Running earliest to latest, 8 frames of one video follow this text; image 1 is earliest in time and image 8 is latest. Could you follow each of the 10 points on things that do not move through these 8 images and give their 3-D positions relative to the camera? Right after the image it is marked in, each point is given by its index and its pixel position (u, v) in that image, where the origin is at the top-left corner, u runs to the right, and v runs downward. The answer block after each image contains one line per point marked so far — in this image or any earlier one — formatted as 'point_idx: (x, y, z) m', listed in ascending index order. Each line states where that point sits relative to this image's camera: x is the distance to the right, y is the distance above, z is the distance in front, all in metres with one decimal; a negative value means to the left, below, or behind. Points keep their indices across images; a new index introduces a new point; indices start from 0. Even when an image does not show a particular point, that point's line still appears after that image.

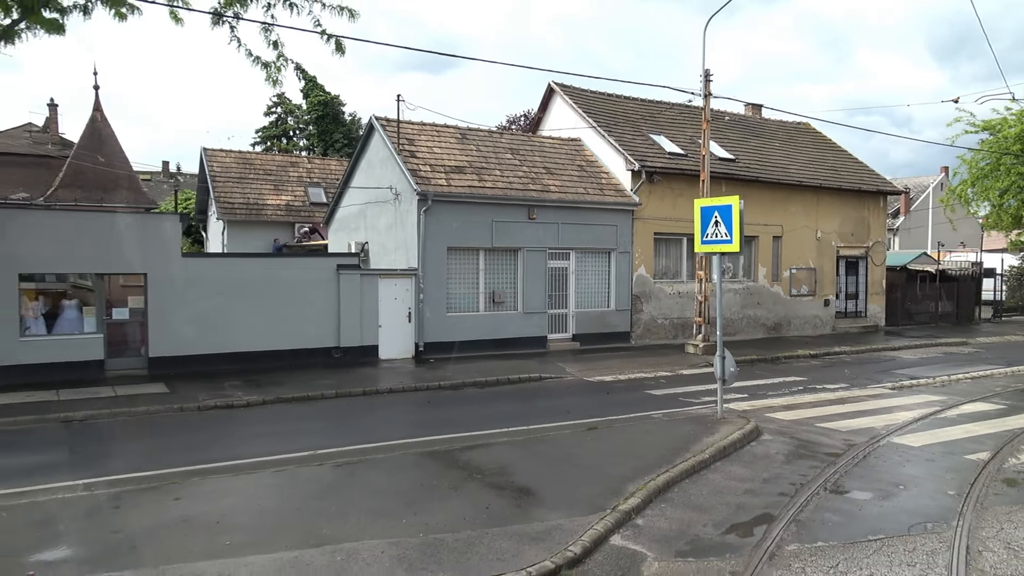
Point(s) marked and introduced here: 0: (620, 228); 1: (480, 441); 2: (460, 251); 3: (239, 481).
0: (+2.6, +1.5, +18.3) m
1: (-0.4, -1.8, +8.8) m
2: (-1.1, +0.8, +16.7) m
3: (-2.6, -1.9, +7.2) m
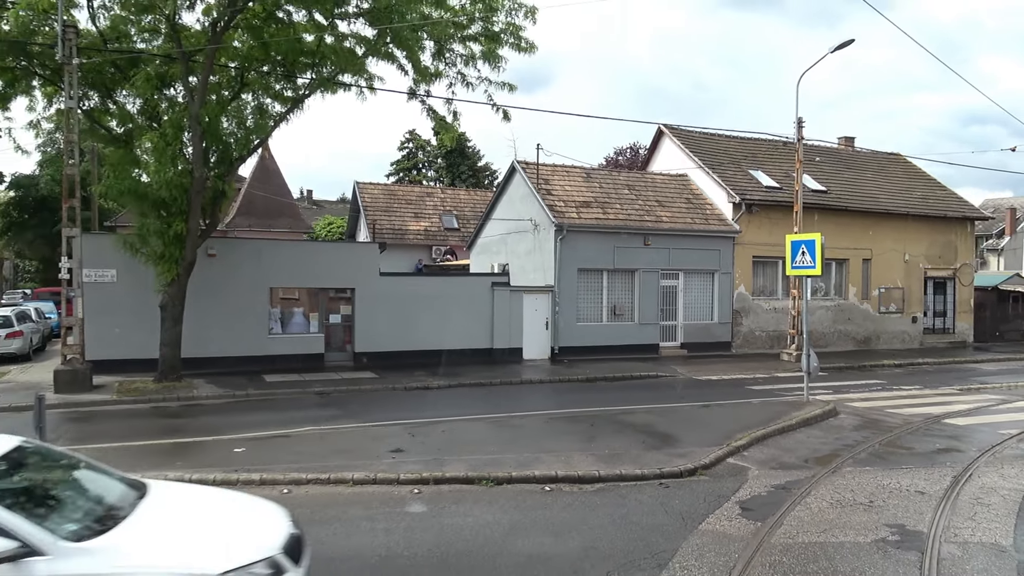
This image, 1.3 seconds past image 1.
0: (+6.0, +1.0, +21.4) m
1: (+1.8, -2.0, +12.2) m
2: (+2.1, +0.4, +20.2) m
3: (-0.6, -2.0, +10.9) m
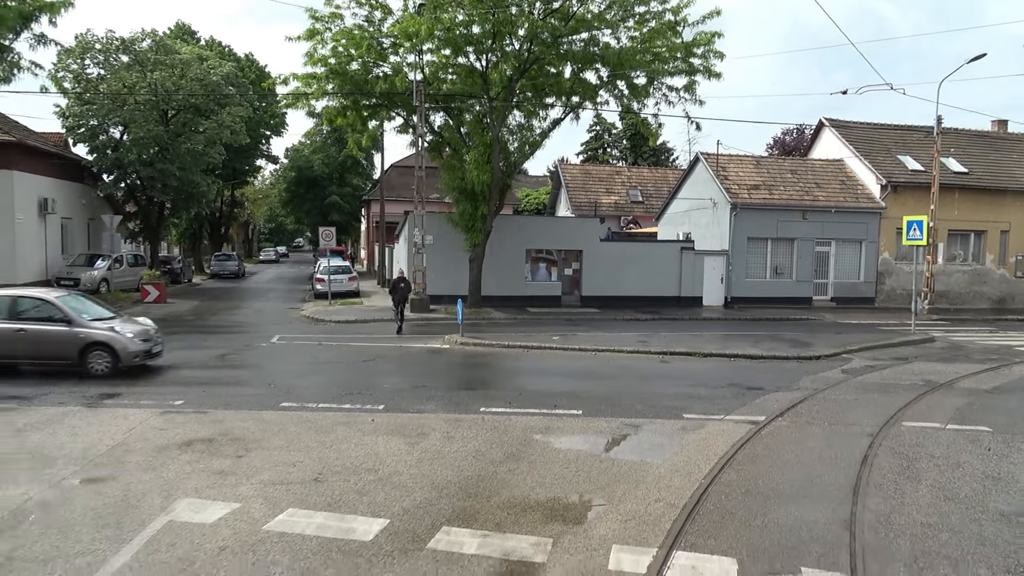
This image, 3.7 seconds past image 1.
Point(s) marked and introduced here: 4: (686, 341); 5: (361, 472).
0: (+12.6, +2.2, +26.4) m
1: (+6.6, -1.2, +18.5) m
2: (+8.5, +1.7, +26.1) m
3: (+4.0, -1.2, +17.7) m
4: (+3.9, -1.2, +16.7) m
5: (-1.4, -1.8, +7.2) m
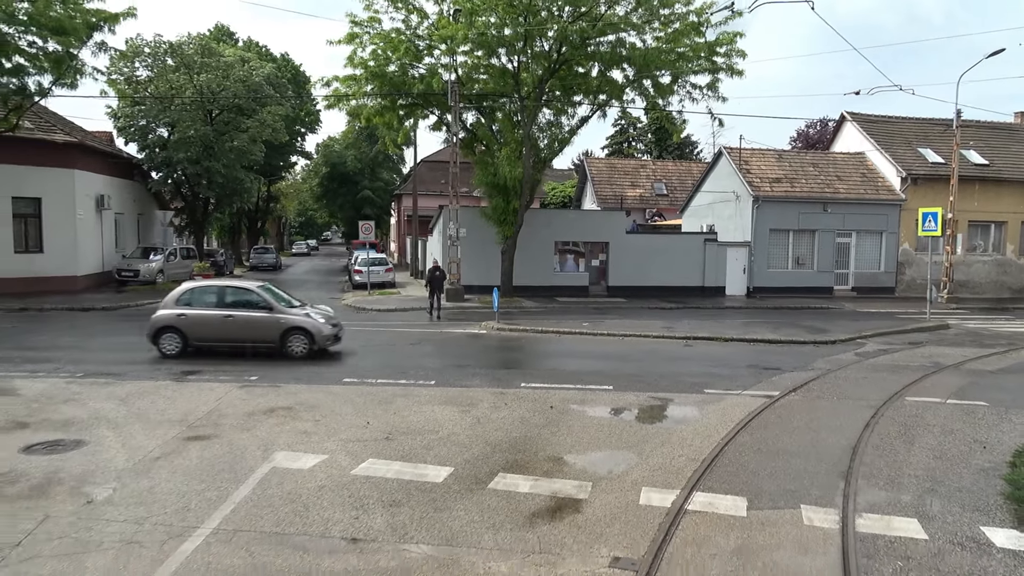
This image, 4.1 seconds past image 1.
0: (+13.7, +2.6, +27.1) m
1: (+7.4, -0.9, +19.4) m
2: (+9.6, +2.0, +26.9) m
3: (+4.8, -0.9, +18.7) m
4: (+4.6, -1.0, +17.7) m
5: (-1.0, -1.6, +8.4) m
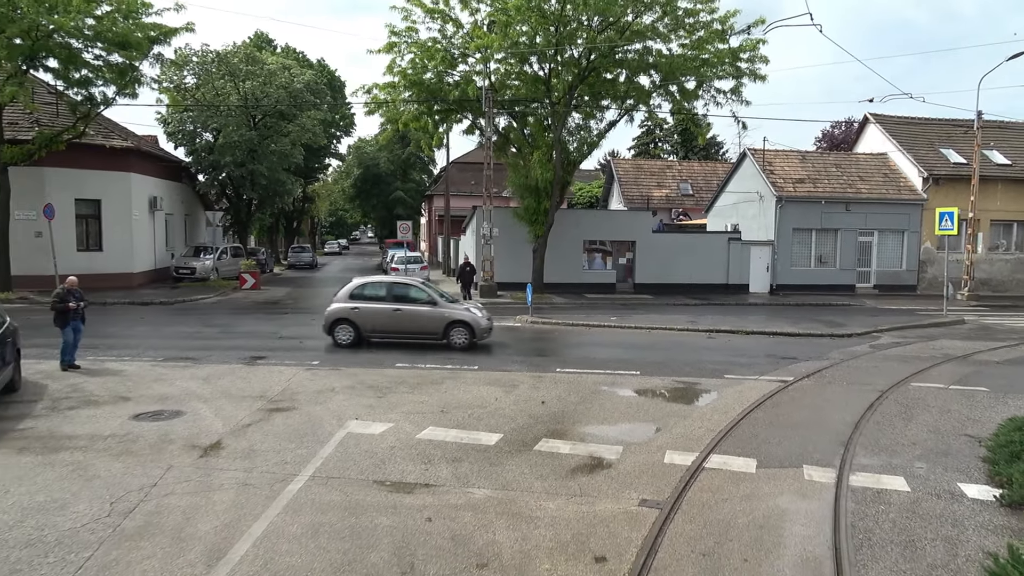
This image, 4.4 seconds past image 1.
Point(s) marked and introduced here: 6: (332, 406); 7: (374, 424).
0: (+14.8, +2.7, +27.7) m
1: (+8.3, -0.8, +20.2) m
2: (+10.7, +2.1, +27.7) m
3: (+5.6, -0.8, +19.6) m
4: (+5.4, -0.9, +18.7) m
5: (-0.5, -1.5, +9.5) m
6: (-2.3, -1.5, +9.6) m
7: (-1.6, -1.6, +8.7) m
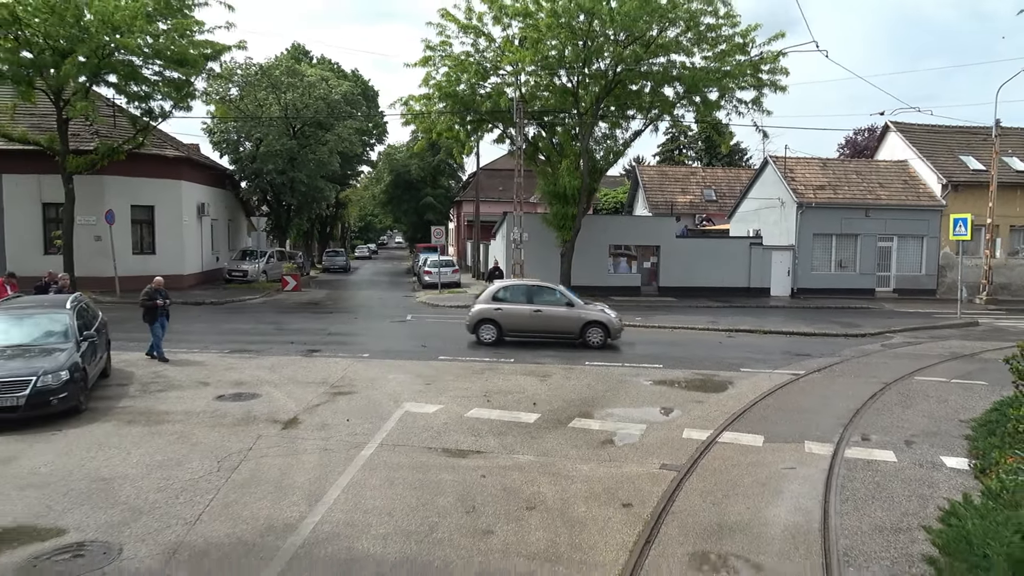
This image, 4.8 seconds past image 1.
0: (+15.9, +2.5, +28.4) m
1: (+9.1, -0.9, +21.1) m
2: (+11.8, +2.0, +28.5) m
3: (+6.4, -0.9, +20.6) m
4: (+6.2, -0.9, +19.6) m
5: (0.0, -1.5, +10.7) m
6: (-1.8, -1.5, +10.8) m
7: (-1.1, -1.5, +9.9) m
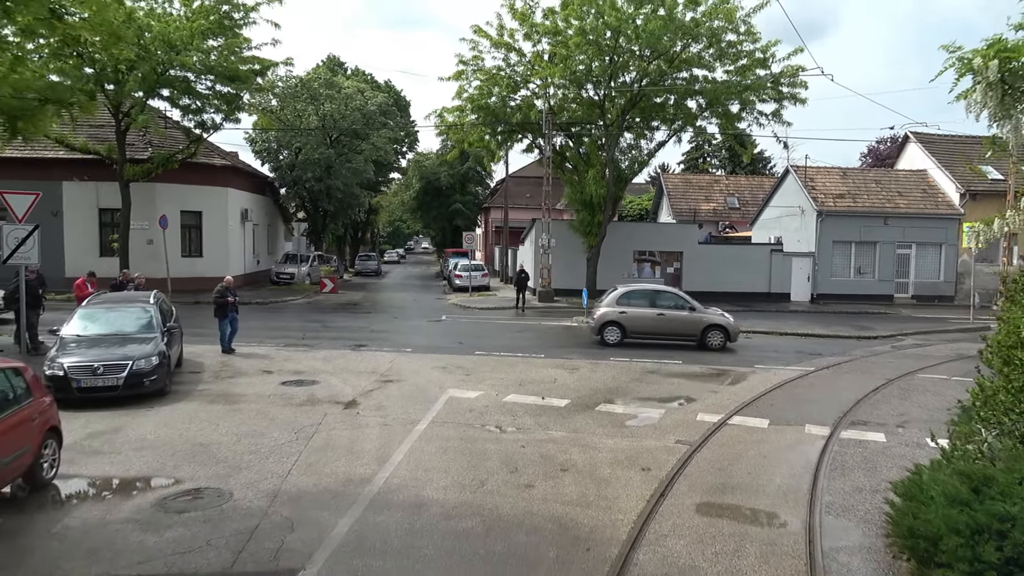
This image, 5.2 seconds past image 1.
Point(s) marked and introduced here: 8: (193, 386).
0: (+17.0, +2.3, +29.1) m
1: (+10.0, -1.0, +22.0) m
2: (+12.9, +1.8, +29.3) m
3: (+7.2, -1.0, +21.5) m
4: (+7.0, -1.0, +20.6) m
5: (+0.5, -1.5, +11.8) m
6: (-1.3, -1.5, +12.0) m
7: (-0.6, -1.5, +11.1) m
8: (-4.9, -1.5, +11.5) m
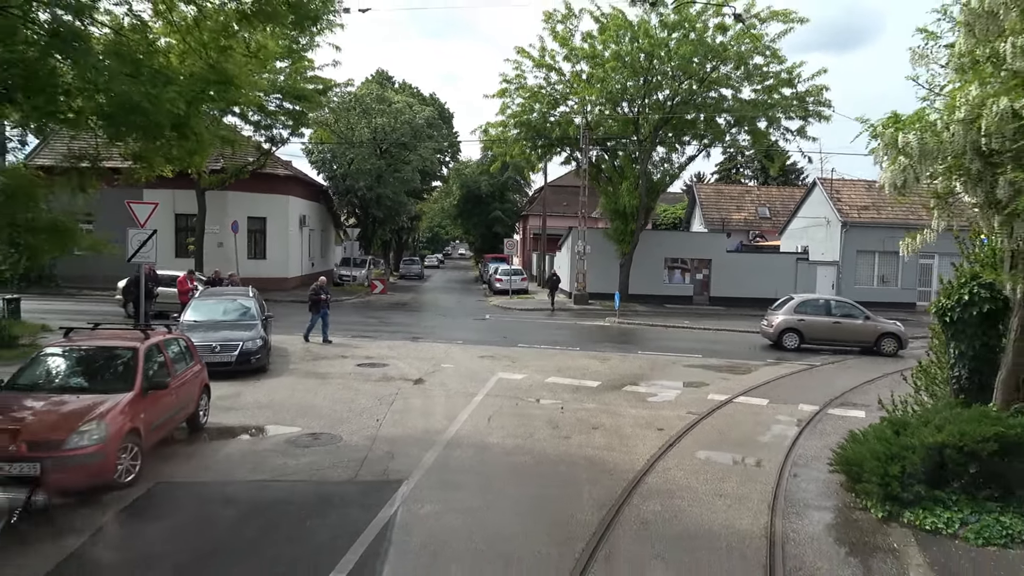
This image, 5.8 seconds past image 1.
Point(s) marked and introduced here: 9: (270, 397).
0: (+18.5, +1.9, +30.3) m
1: (+11.2, -1.2, +23.5) m
2: (+14.4, +1.4, +30.7) m
3: (+8.4, -1.2, +23.2) m
4: (+8.2, -1.2, +22.3) m
5: (+1.3, -1.5, +13.8) m
6: (-0.5, -1.4, +14.1) m
7: (+0.1, -1.5, +13.1) m
8: (-4.2, -1.4, +13.7) m
9: (-3.6, -1.6, +10.9) m
